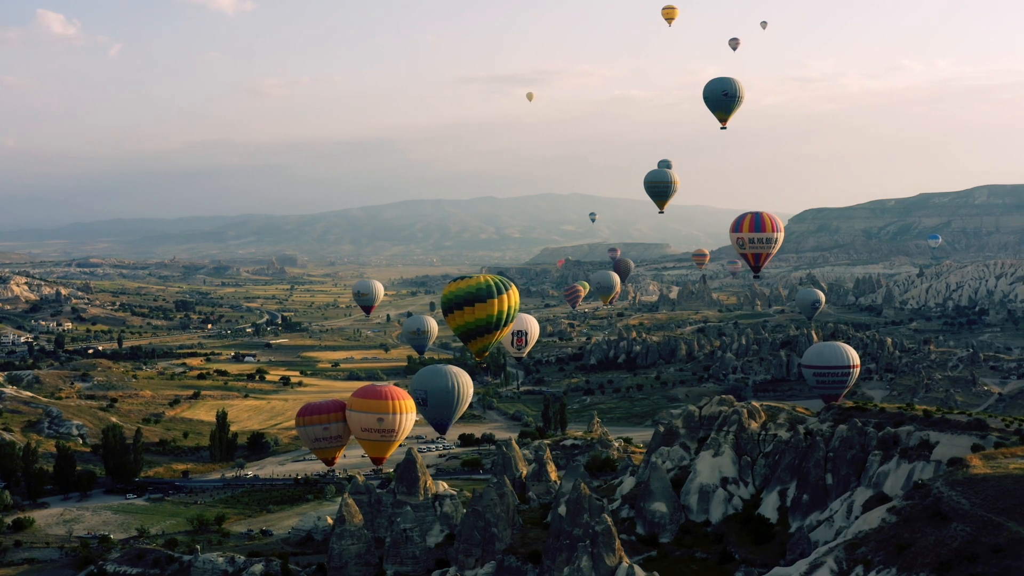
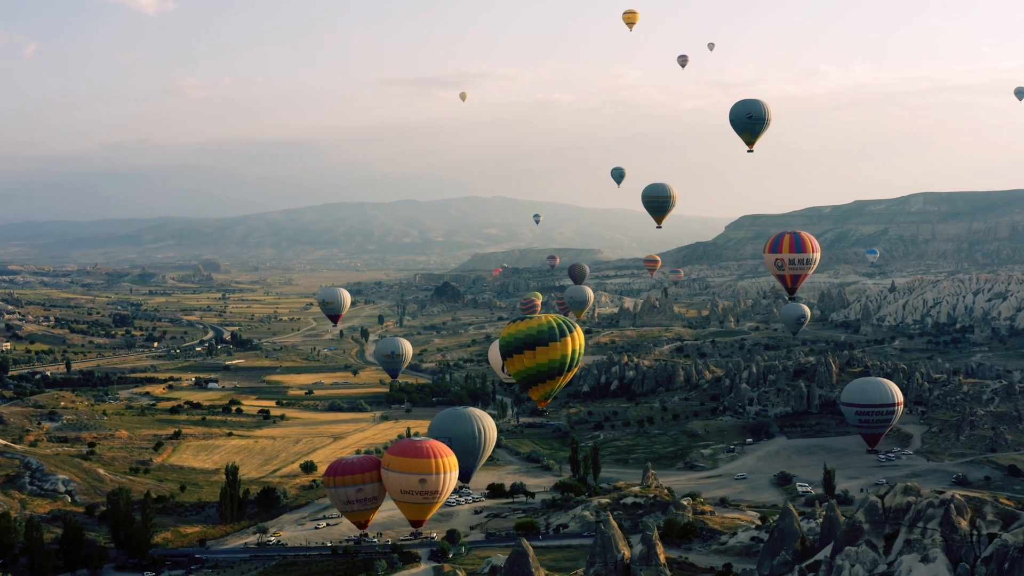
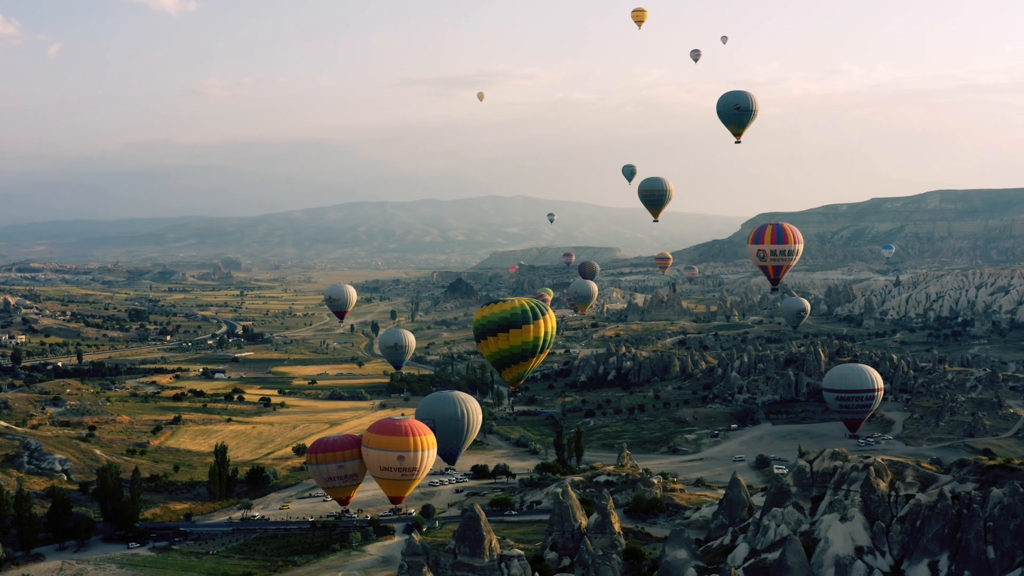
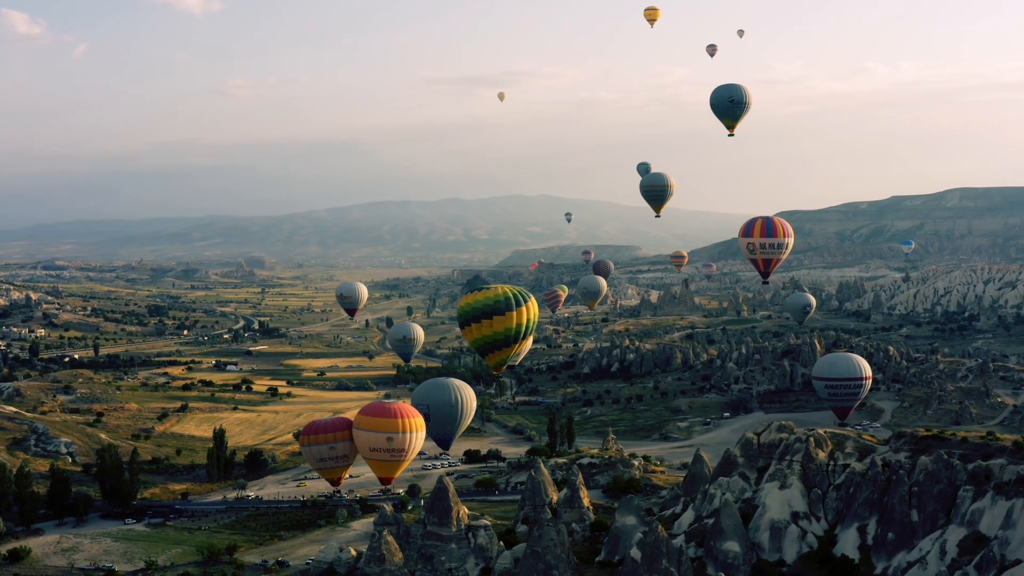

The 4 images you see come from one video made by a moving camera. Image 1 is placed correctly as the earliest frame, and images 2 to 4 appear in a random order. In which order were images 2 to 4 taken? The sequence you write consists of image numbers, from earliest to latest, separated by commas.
4, 3, 2
